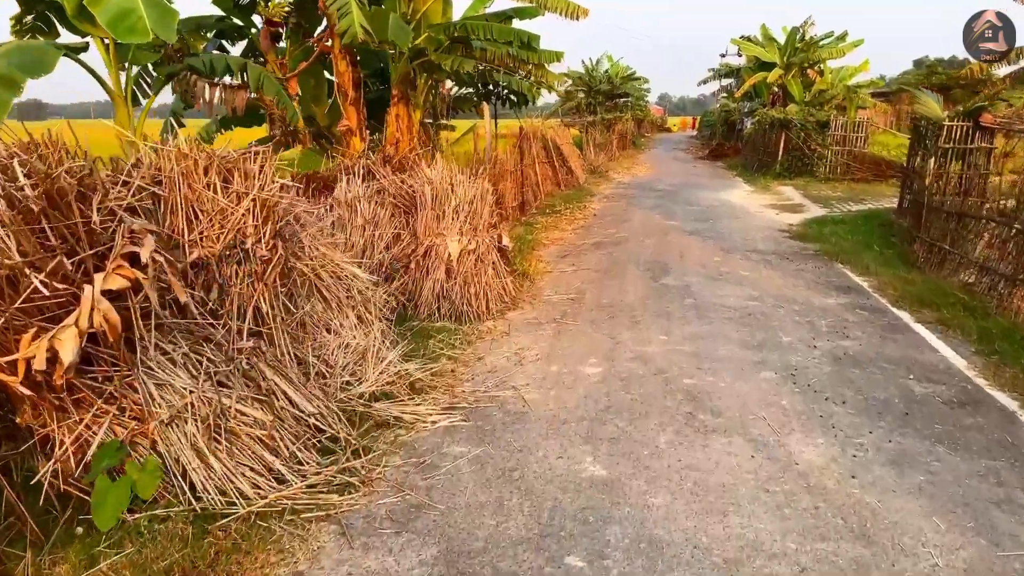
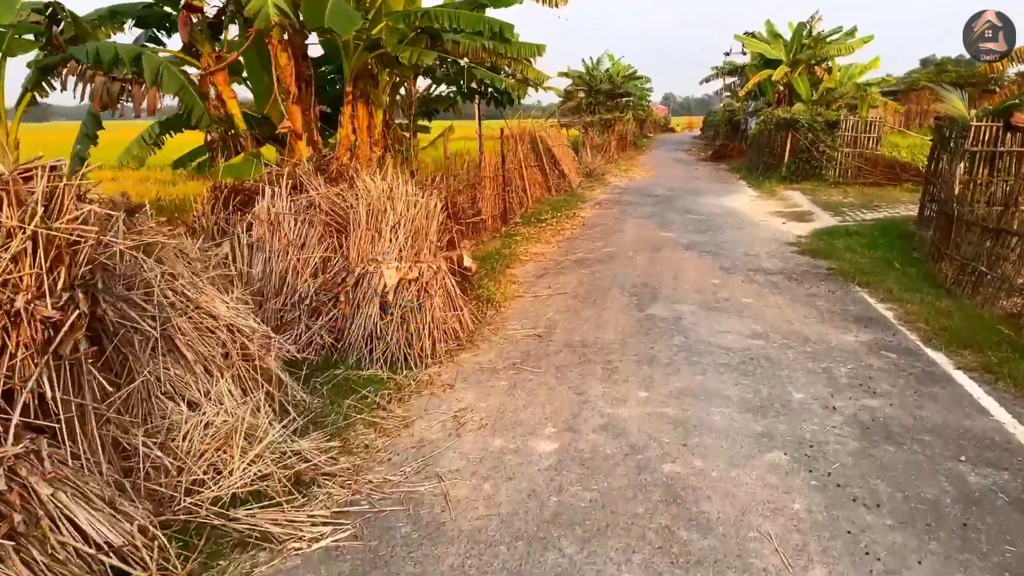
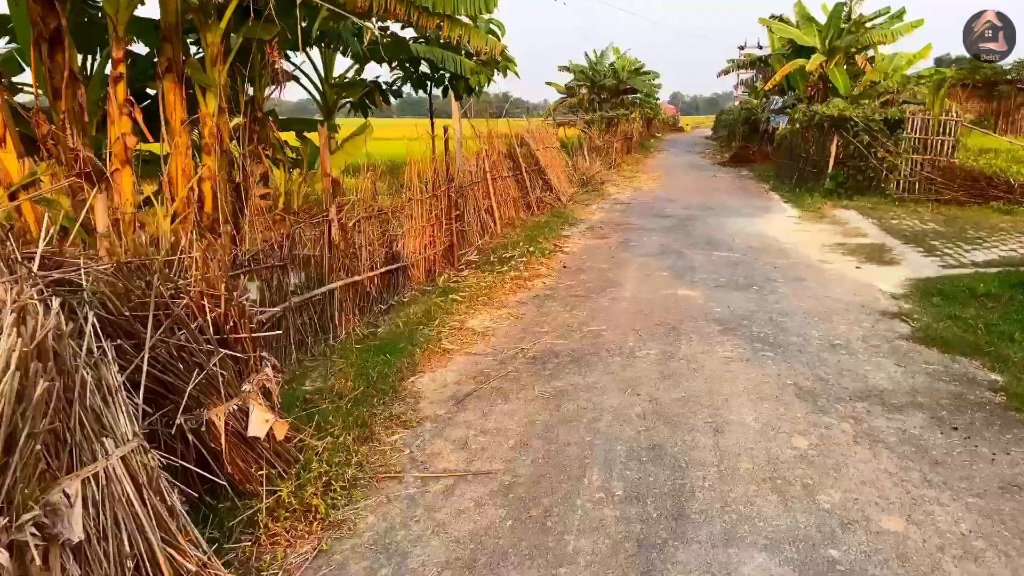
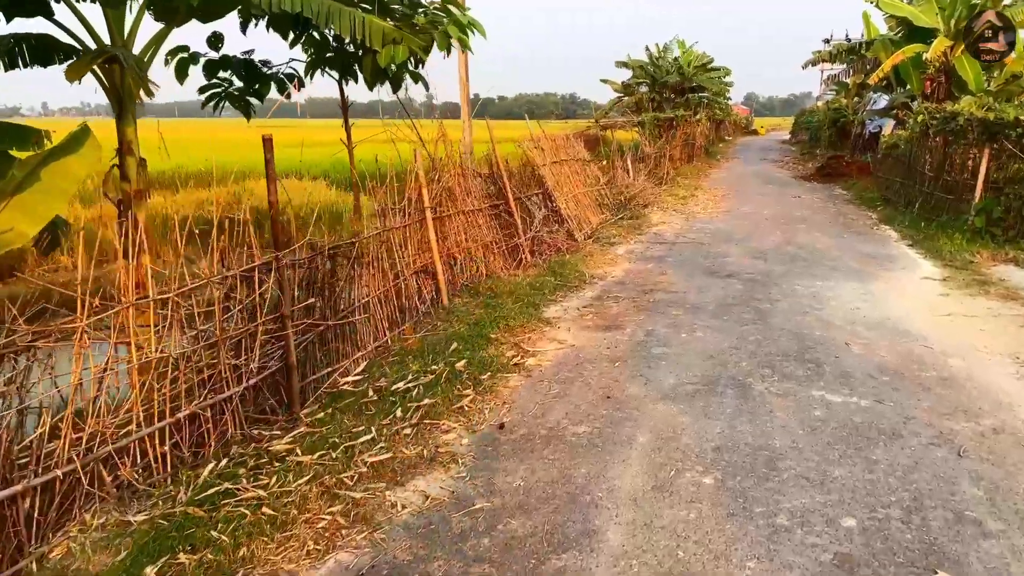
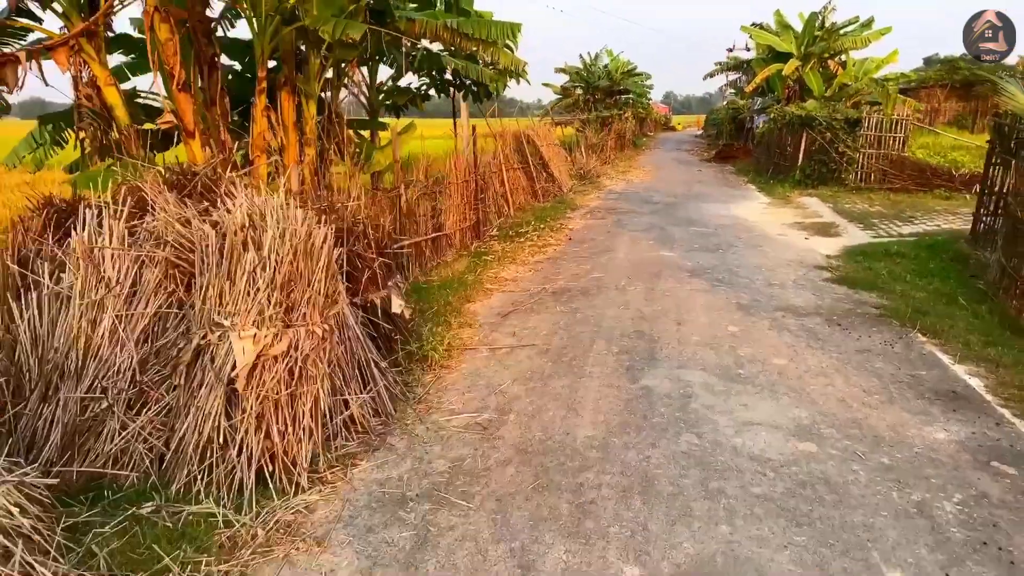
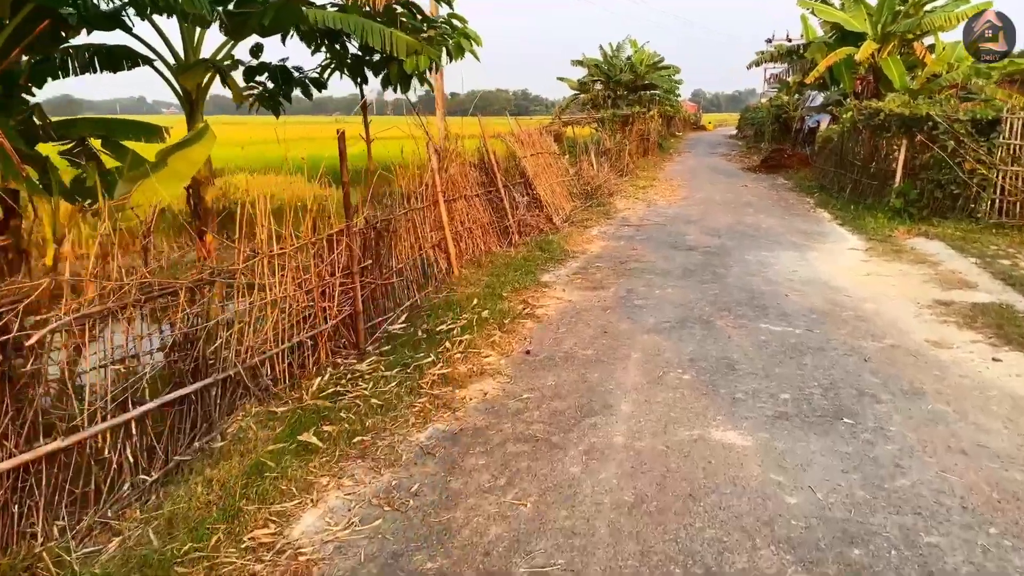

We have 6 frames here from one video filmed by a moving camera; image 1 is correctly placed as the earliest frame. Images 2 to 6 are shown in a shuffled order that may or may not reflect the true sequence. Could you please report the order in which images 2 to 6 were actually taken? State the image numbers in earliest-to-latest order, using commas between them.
2, 5, 3, 6, 4
